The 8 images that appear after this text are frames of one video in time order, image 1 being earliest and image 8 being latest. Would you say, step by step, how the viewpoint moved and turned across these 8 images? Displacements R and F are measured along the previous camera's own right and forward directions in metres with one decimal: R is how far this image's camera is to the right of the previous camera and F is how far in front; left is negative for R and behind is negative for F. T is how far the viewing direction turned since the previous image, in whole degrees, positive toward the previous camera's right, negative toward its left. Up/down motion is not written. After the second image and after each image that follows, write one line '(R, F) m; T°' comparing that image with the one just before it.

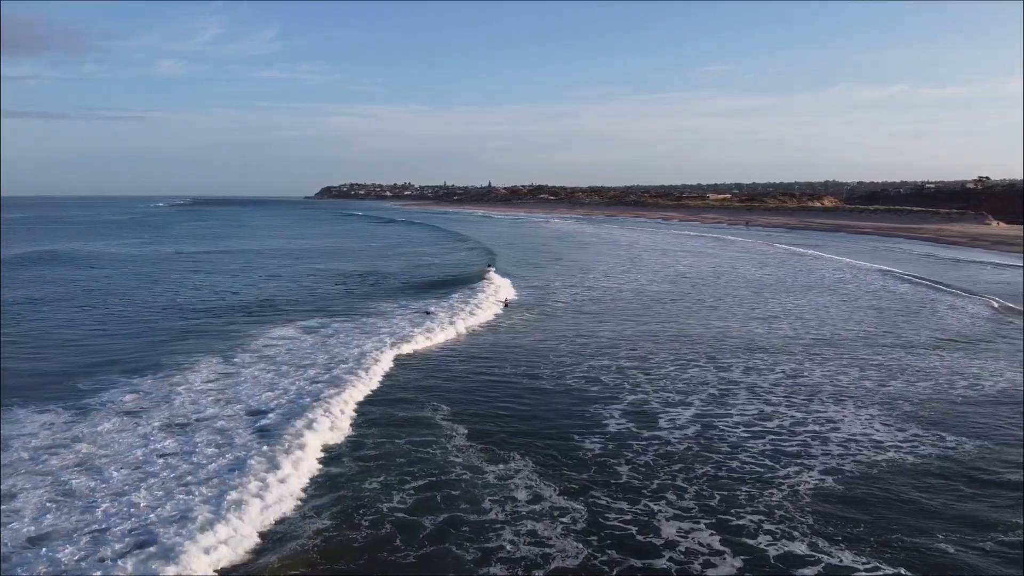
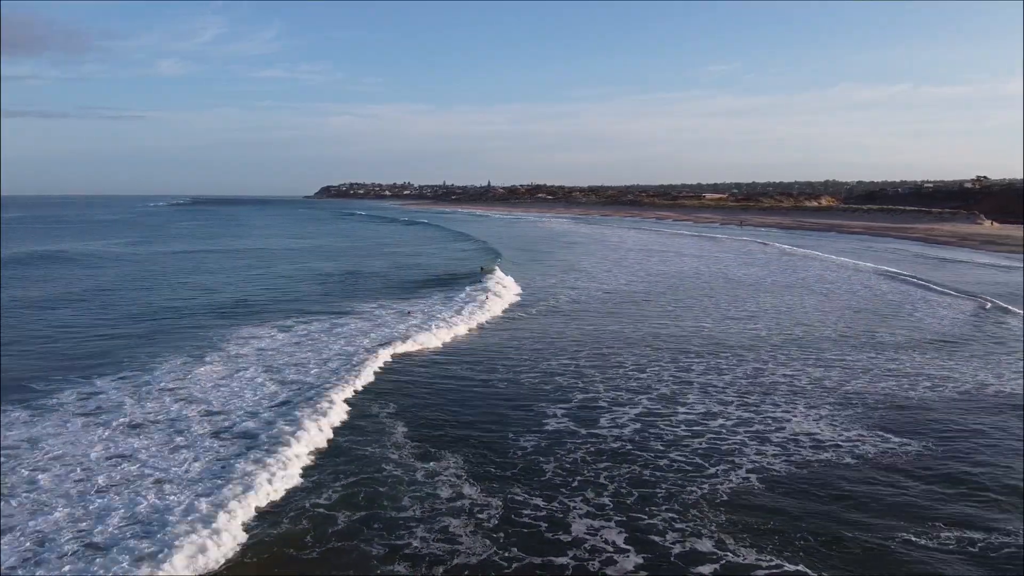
(+0.6, 0.0) m; 0°
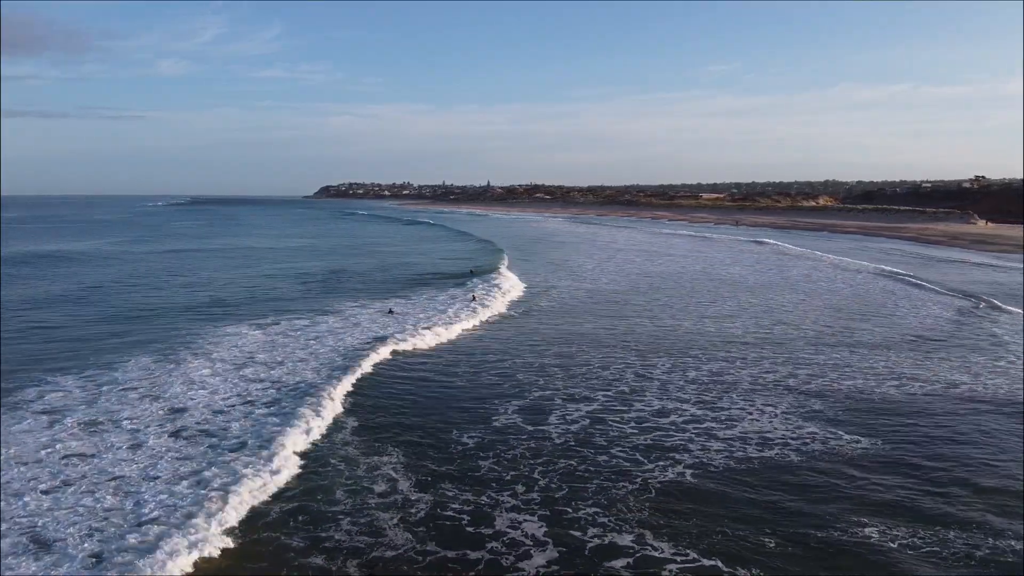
(+0.6, 0.0) m; 0°
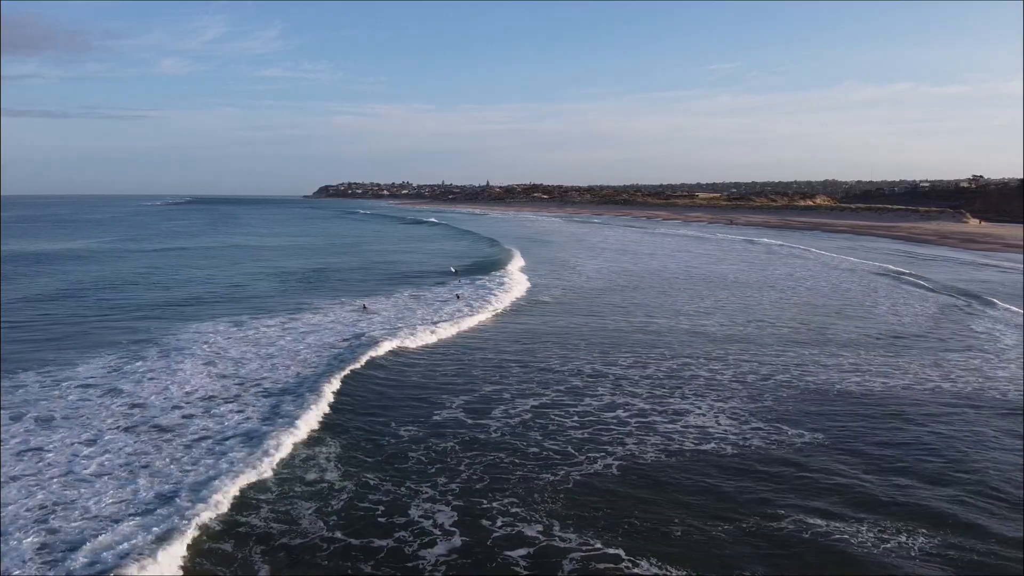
(+0.6, -0.1) m; 0°
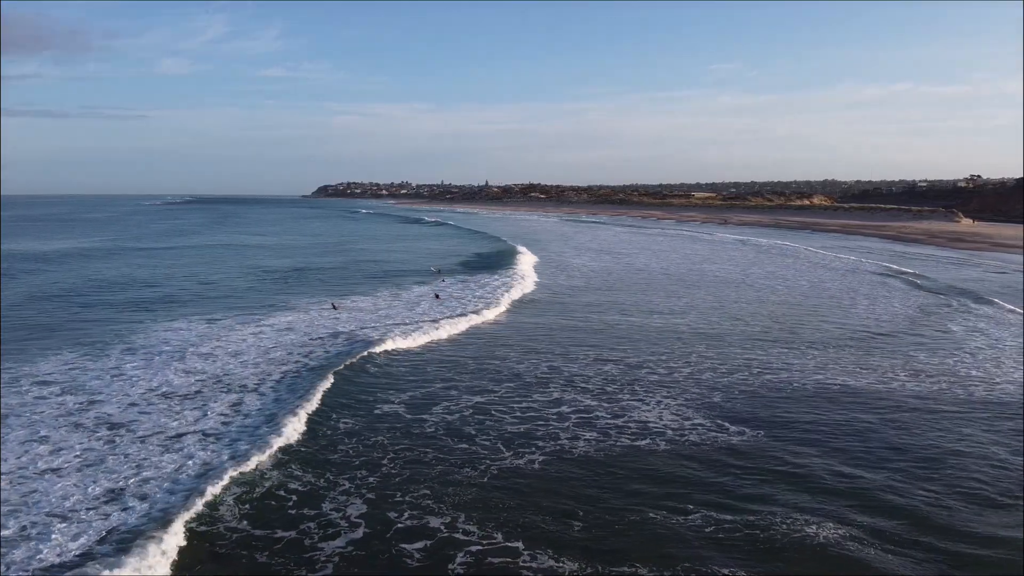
(+0.7, -0.1) m; 0°
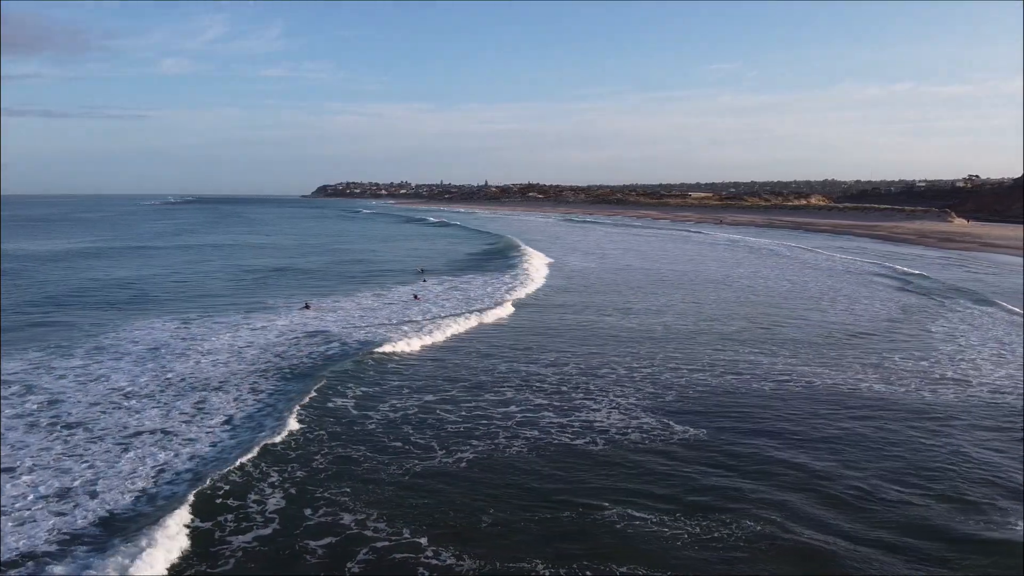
(+0.6, -0.1) m; 0°
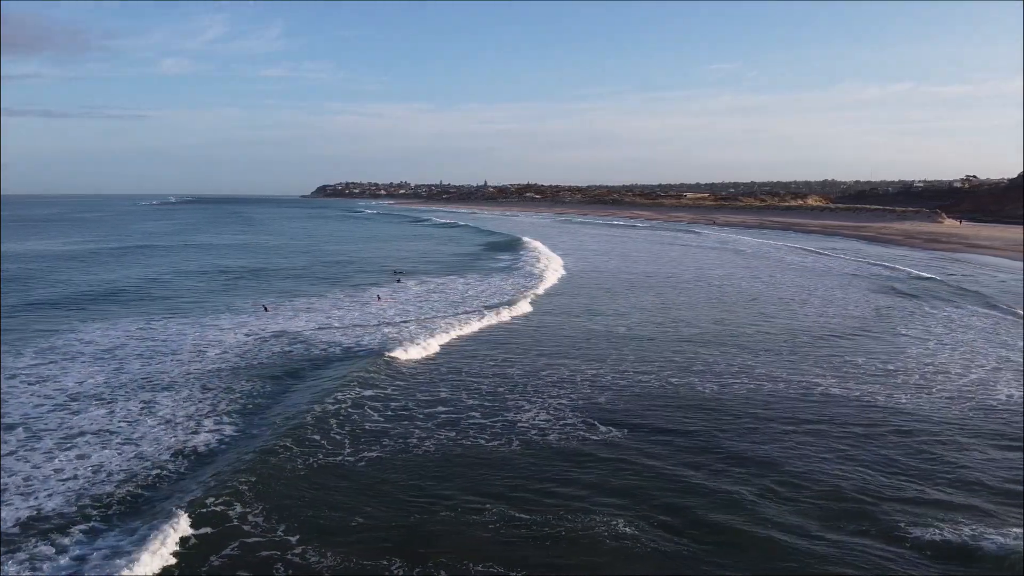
(+0.9, -0.1) m; 0°
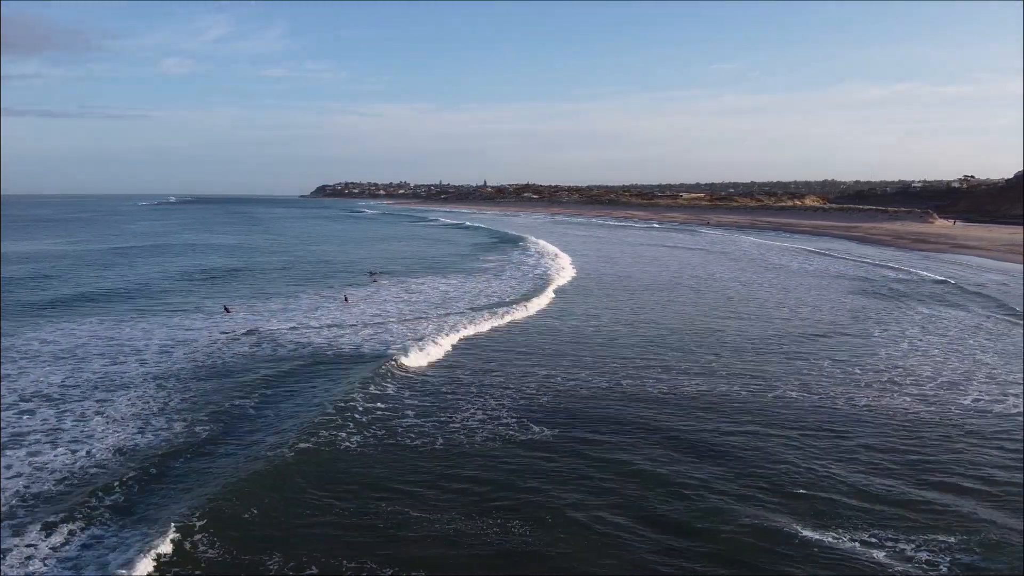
(+0.8, -0.1) m; 0°
